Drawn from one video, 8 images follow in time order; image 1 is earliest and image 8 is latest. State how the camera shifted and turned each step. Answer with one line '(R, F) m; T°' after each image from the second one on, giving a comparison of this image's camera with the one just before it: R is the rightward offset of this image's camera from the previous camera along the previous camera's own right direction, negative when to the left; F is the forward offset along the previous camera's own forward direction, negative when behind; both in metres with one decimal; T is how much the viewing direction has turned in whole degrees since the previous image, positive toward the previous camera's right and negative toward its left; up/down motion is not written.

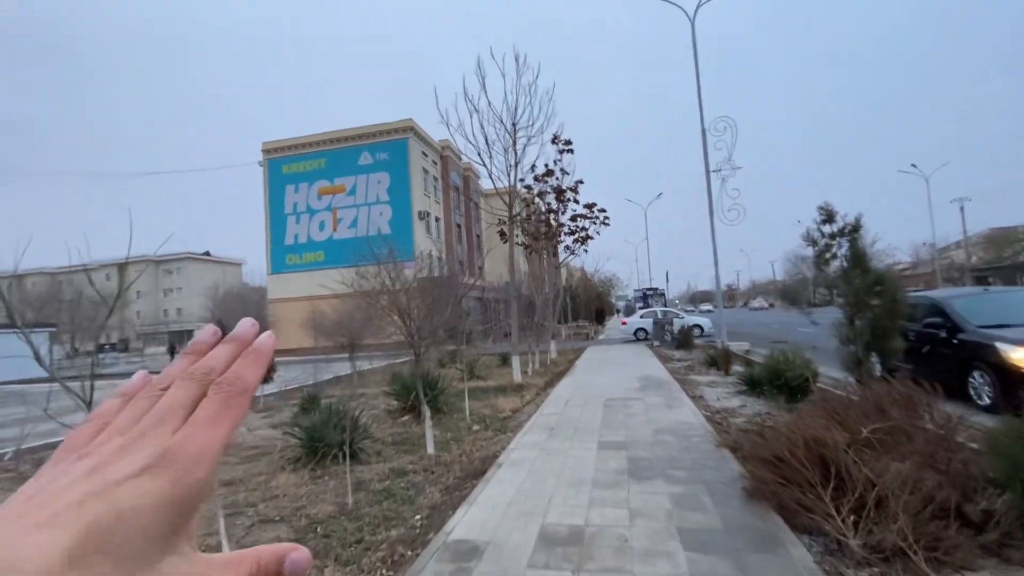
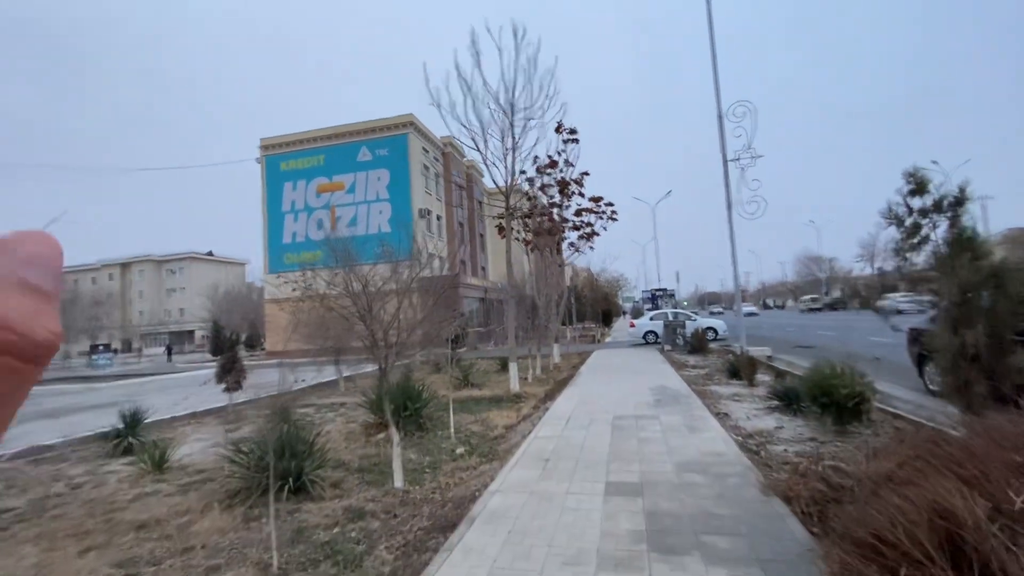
(+0.3, +1.5) m; -1°
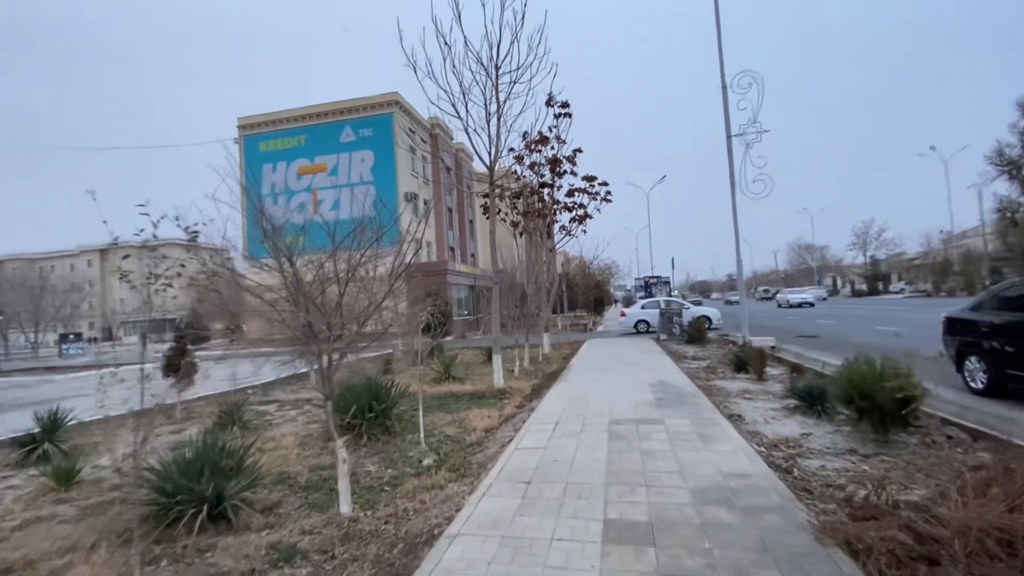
(+0.2, +1.3) m; +1°
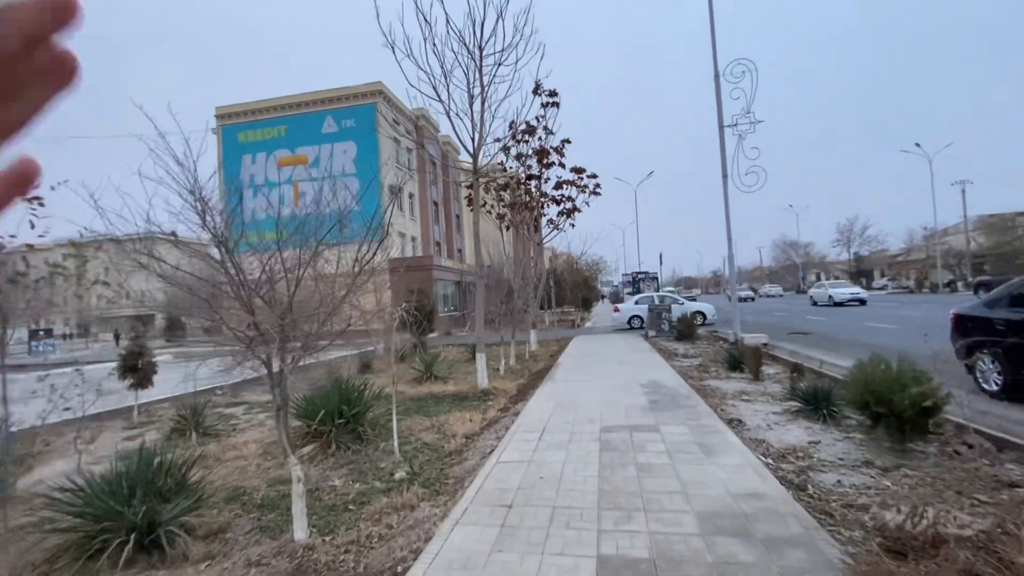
(+0.1, +0.6) m; +1°
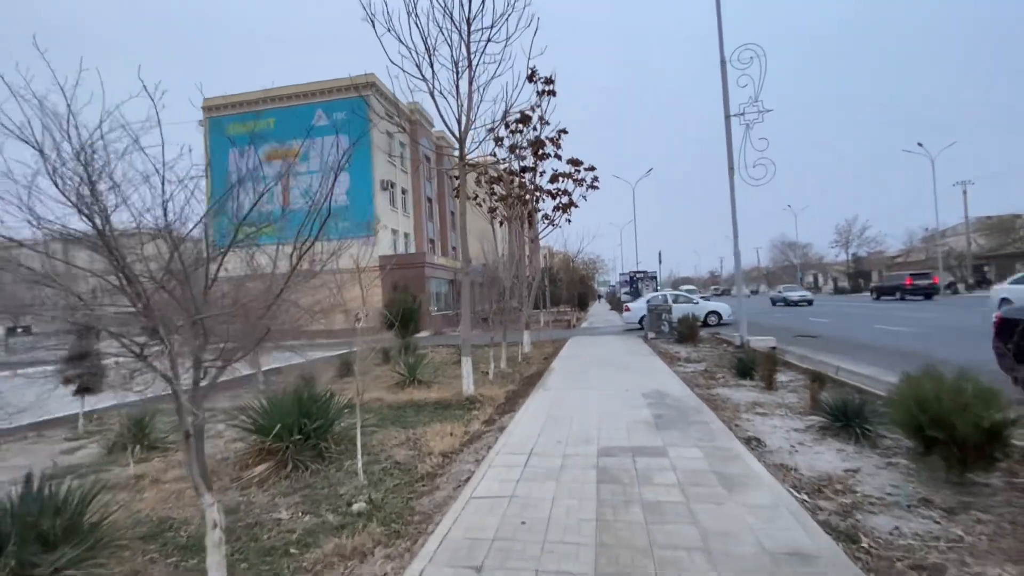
(+0.2, +1.0) m; 0°
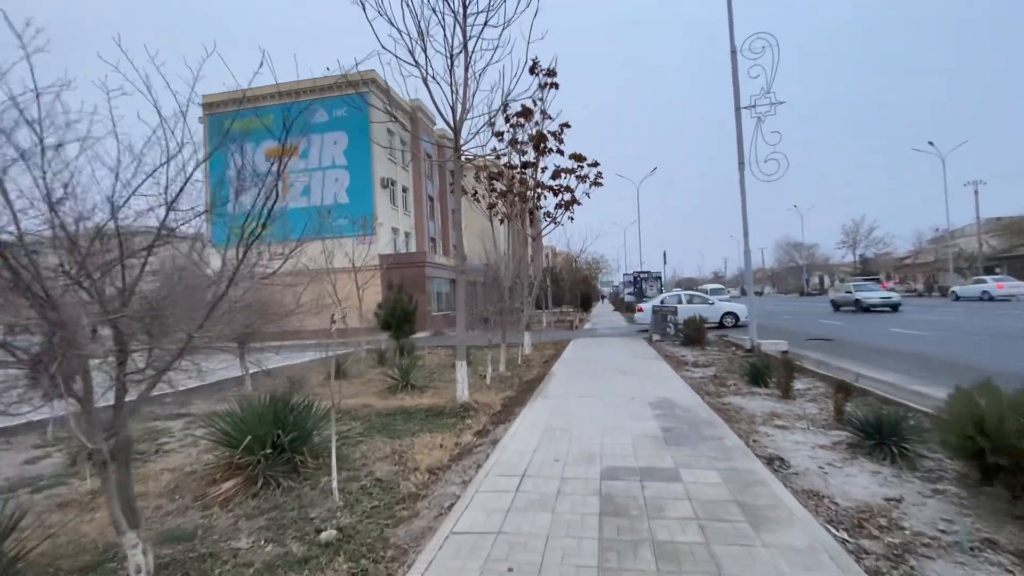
(+0.1, +0.6) m; 0°
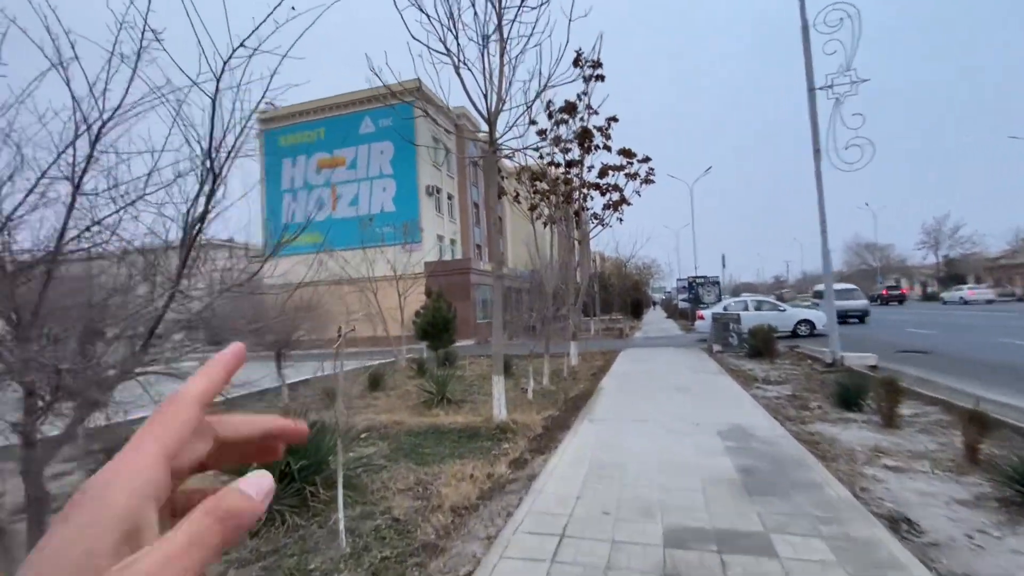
(+0.1, +1.0) m; -6°
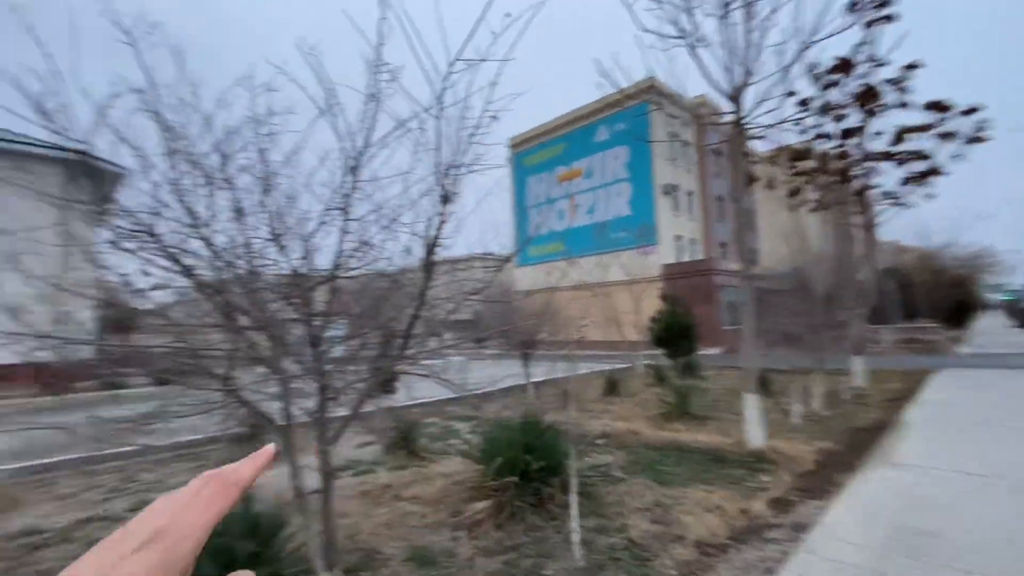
(0.0, +0.3) m; -28°
